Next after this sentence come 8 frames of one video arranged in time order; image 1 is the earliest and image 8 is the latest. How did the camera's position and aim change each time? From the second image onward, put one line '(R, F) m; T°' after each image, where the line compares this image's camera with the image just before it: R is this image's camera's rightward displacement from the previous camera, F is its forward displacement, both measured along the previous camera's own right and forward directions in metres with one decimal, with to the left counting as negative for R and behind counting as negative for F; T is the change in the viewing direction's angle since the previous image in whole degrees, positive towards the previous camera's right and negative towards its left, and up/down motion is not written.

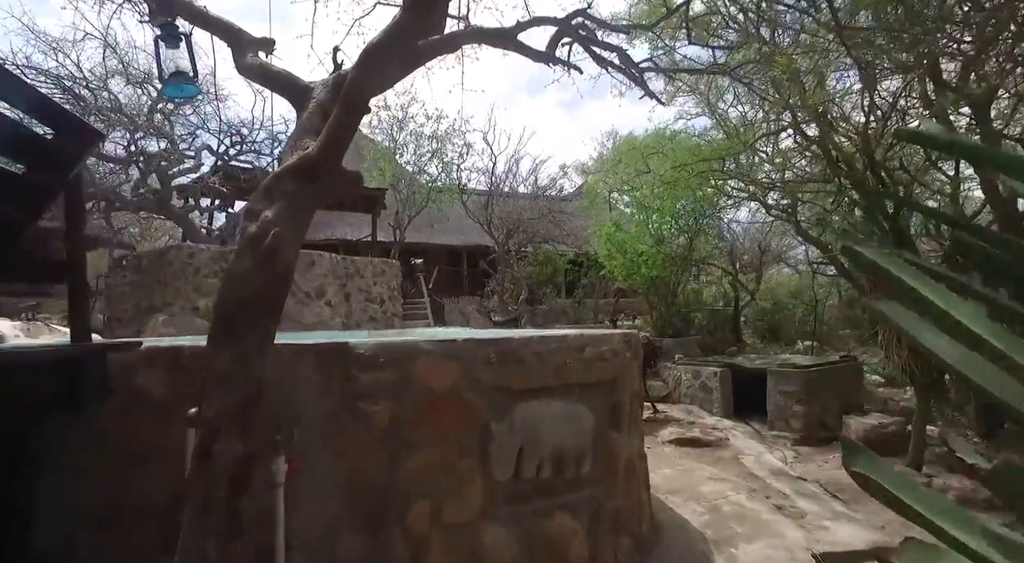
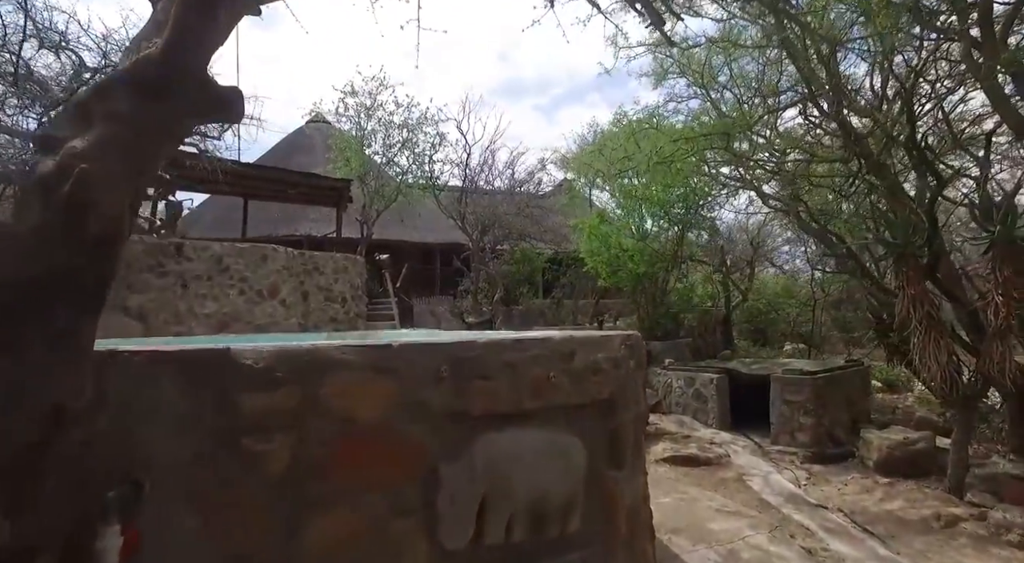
(+0.1, +1.0) m; +2°
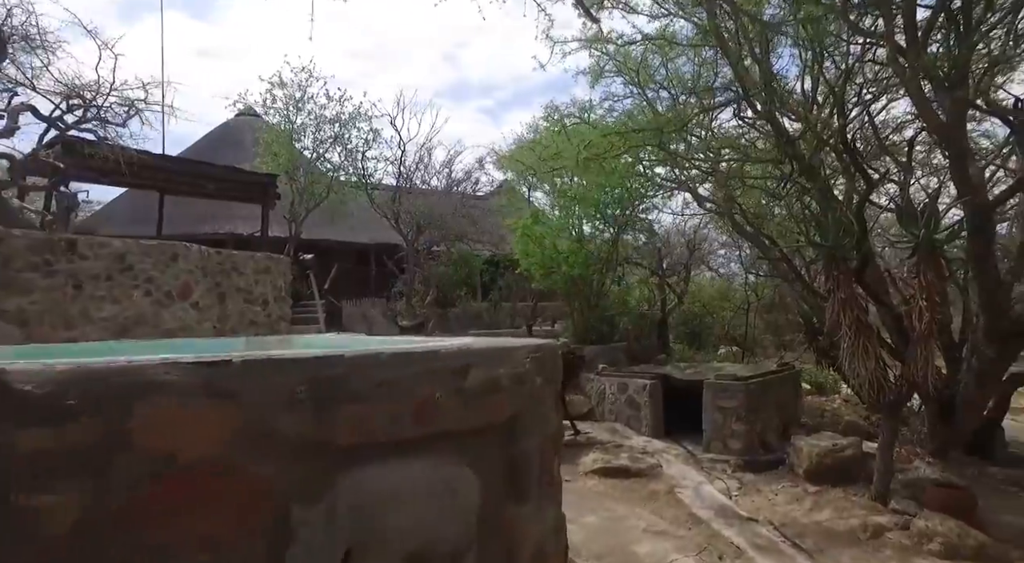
(+0.2, +0.4) m; +5°
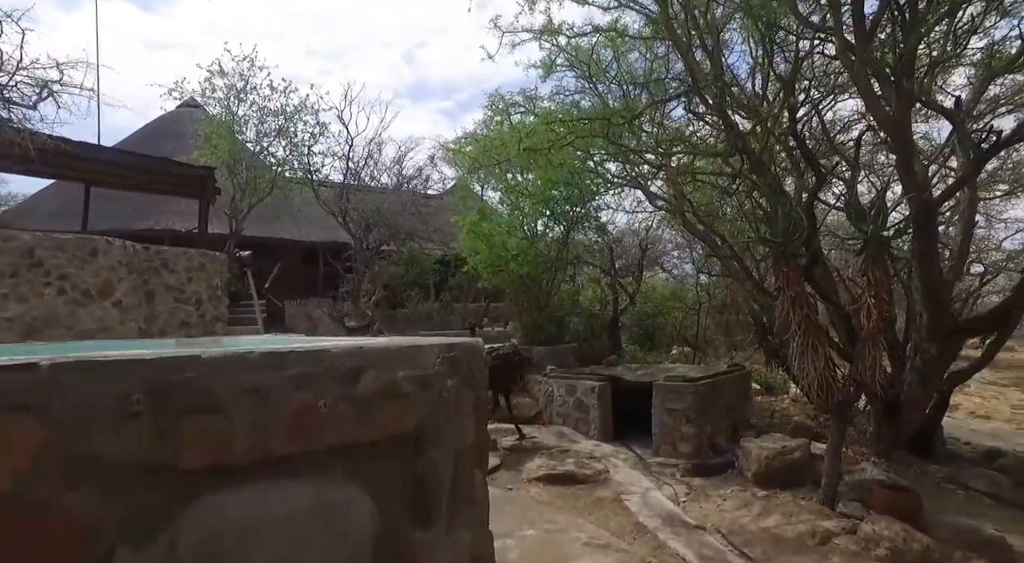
(+0.2, +0.3) m; +4°
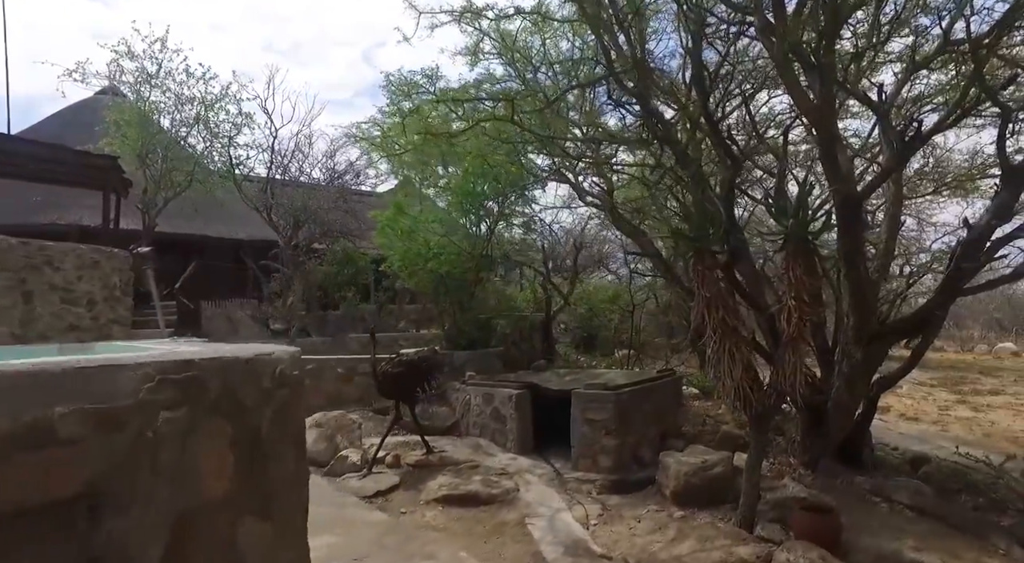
(+0.5, +0.5) m; +4°
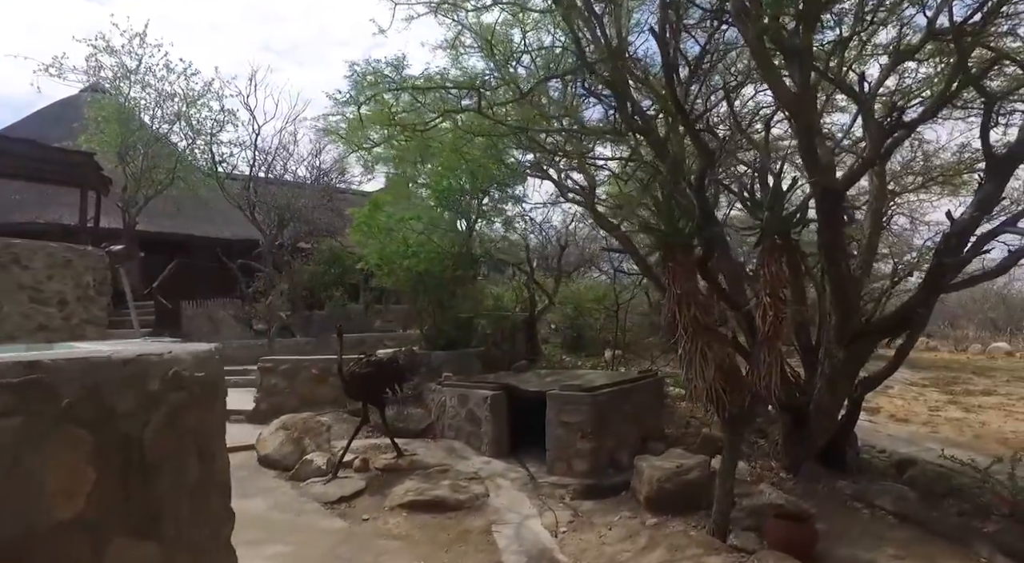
(+0.2, +0.2) m; 0°
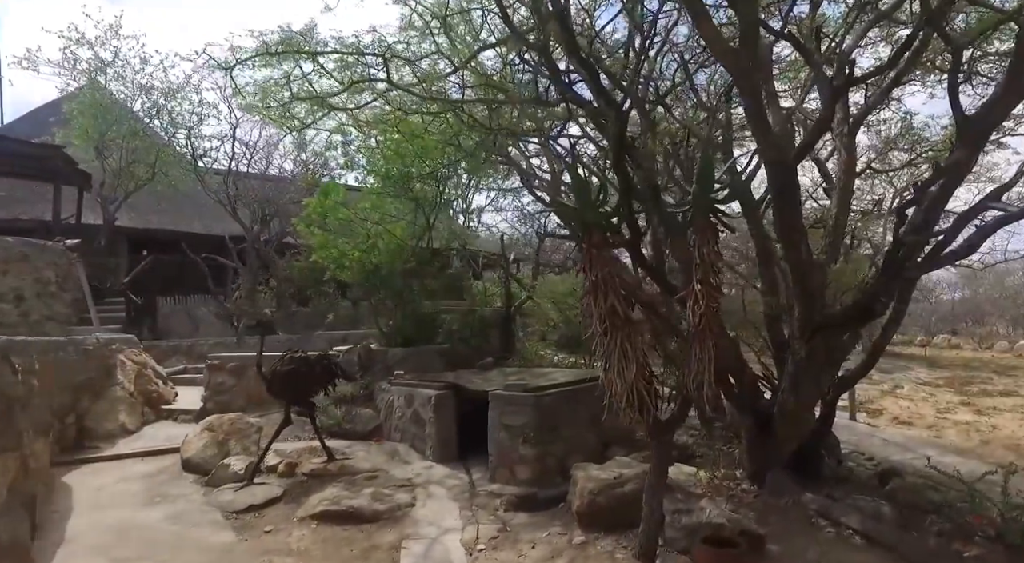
(+0.7, +0.5) m; -2°
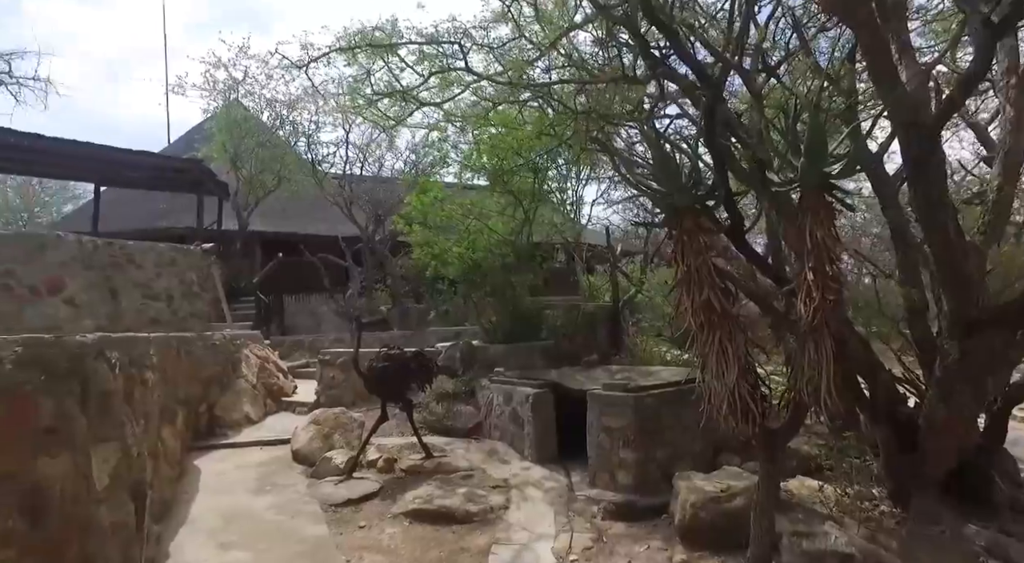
(+0.1, +0.3) m; -11°
